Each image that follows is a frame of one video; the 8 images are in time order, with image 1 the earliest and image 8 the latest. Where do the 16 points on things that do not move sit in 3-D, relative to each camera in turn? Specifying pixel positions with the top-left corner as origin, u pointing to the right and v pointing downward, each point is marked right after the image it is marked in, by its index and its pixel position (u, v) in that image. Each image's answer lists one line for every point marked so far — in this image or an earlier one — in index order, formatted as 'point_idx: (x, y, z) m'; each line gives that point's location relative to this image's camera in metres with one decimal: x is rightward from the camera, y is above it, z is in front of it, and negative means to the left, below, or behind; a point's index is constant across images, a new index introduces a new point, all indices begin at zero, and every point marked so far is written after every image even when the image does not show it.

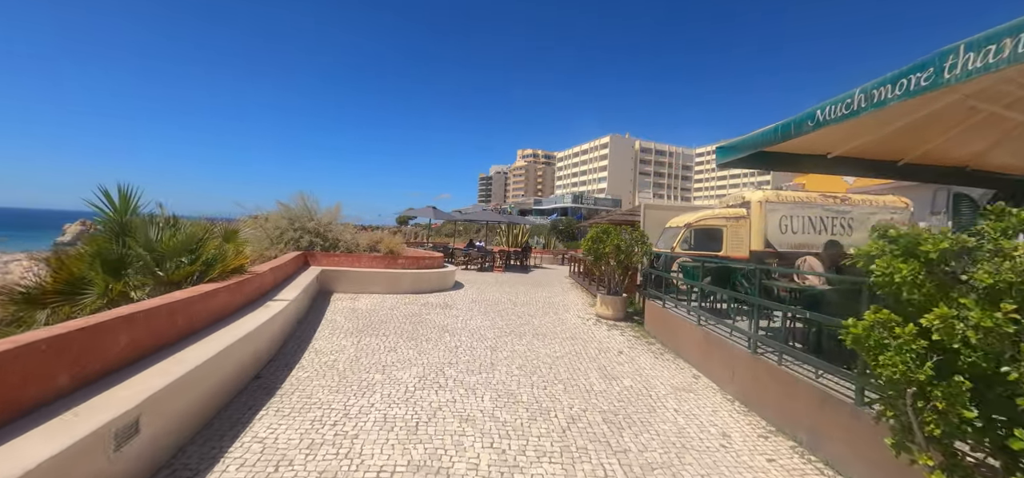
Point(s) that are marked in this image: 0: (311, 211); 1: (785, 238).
0: (-5.4, +0.8, +10.9) m
1: (+5.8, 0.0, +8.6) m
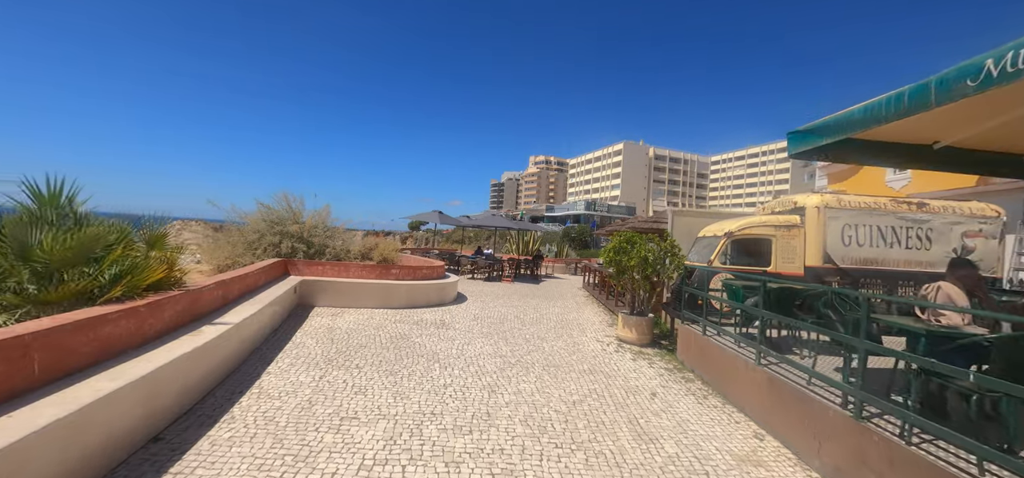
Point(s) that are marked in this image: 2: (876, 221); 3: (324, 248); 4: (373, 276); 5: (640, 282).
0: (-5.2, +0.6, +9.7) m
1: (+5.9, -0.2, +7.2) m
2: (+6.5, +0.3, +7.2) m
3: (-4.5, -0.2, +9.8) m
4: (-3.2, -0.9, +9.3) m
5: (+2.5, -0.9, +7.9) m
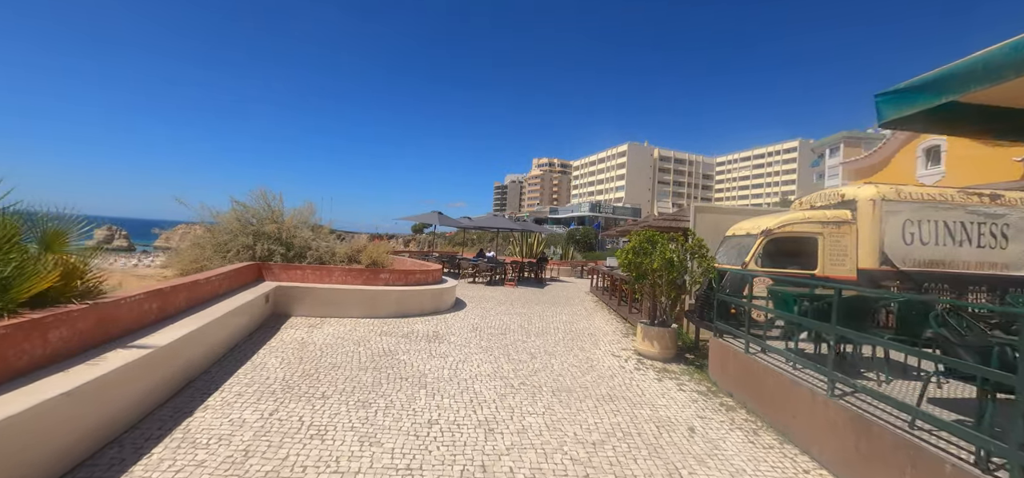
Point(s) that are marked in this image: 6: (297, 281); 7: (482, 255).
0: (-5.1, +0.6, +8.8) m
1: (+6.0, -0.2, +6.1) m
2: (+6.5, +0.4, +6.1) m
3: (-4.5, -0.3, +8.8) m
4: (-3.1, -0.9, +8.3) m
5: (+2.6, -0.8, +6.8) m
6: (-4.2, -0.9, +7.9) m
7: (-1.4, -0.7, +19.4) m
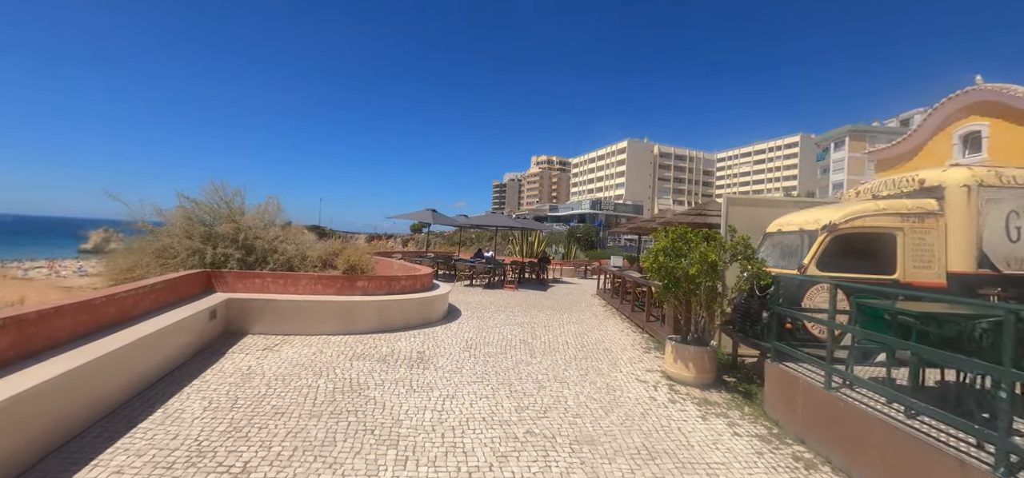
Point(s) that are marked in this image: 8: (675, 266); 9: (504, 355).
0: (-5.1, +0.6, +7.5) m
1: (+6.0, -0.1, +4.8) m
2: (+6.5, +0.4, +4.9) m
3: (-4.5, -0.3, +7.5) m
4: (-3.1, -0.9, +7.0) m
5: (+2.6, -0.8, +5.6) m
6: (-4.2, -0.9, +6.6) m
7: (-1.4, -0.7, +18.1) m
8: (+2.2, -0.4, +5.3) m
9: (-0.1, -1.8, +6.2) m
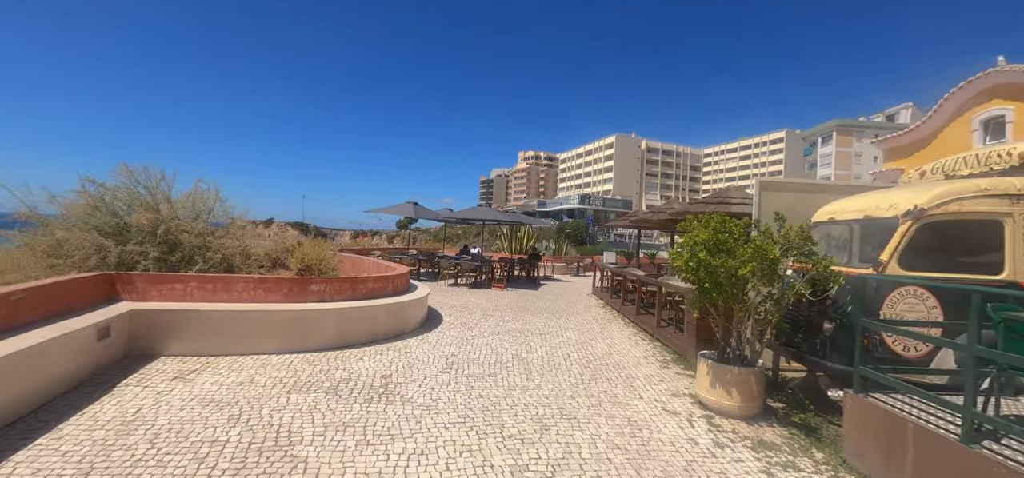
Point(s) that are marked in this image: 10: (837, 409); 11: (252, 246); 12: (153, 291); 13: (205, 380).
0: (-5.3, +0.6, +6.0) m
1: (+5.9, 0.0, +3.7) m
2: (+6.4, +0.5, +3.7) m
3: (-4.6, -0.2, +6.0) m
4: (-3.3, -0.8, +5.6) m
5: (+2.5, -0.7, +4.3) m
6: (-4.3, -0.8, +5.2) m
7: (-1.9, -0.5, +16.8) m
8: (+2.1, -0.3, +4.0) m
9: (-0.2, -1.7, +4.9) m
10: (+3.7, -2.0, +4.7) m
11: (-4.3, -0.1, +6.7) m
12: (-4.6, -0.6, +5.2) m
13: (-3.2, -1.5, +4.3) m
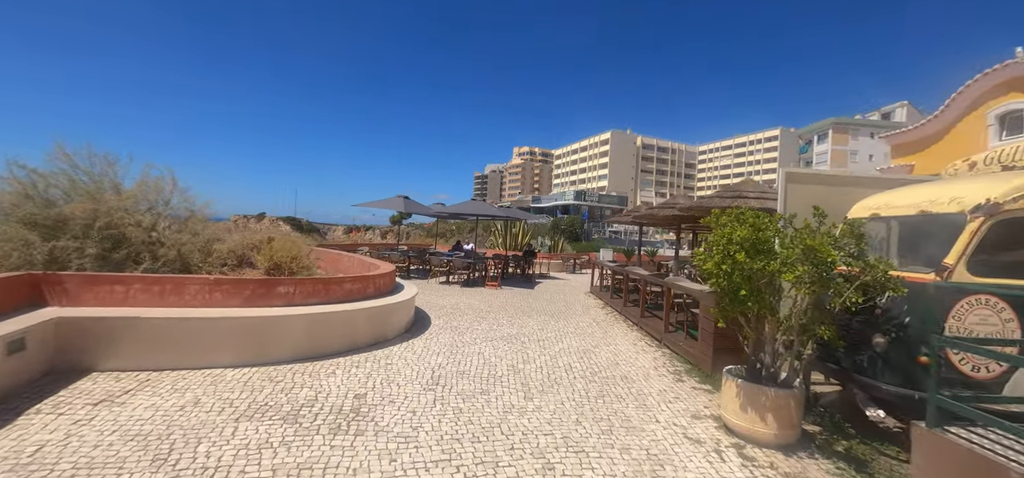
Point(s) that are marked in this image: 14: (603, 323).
0: (-5.3, +0.7, +5.2) m
1: (+5.9, 0.0, +3.1) m
2: (+6.4, +0.5, +3.1) m
3: (-4.7, -0.1, +5.3) m
4: (-3.3, -0.7, +4.9) m
5: (+2.5, -0.7, +3.7) m
6: (-4.4, -0.7, +4.4) m
7: (-2.1, -0.4, +16.1) m
8: (+2.0, -0.2, +3.4) m
9: (-0.3, -1.6, +4.2) m
10: (+3.7, -1.9, +4.0) m
11: (-4.4, 0.0, +6.0) m
12: (-4.6, -0.6, +4.4) m
13: (-3.3, -1.4, +3.6) m
14: (+1.9, -1.8, +8.7) m
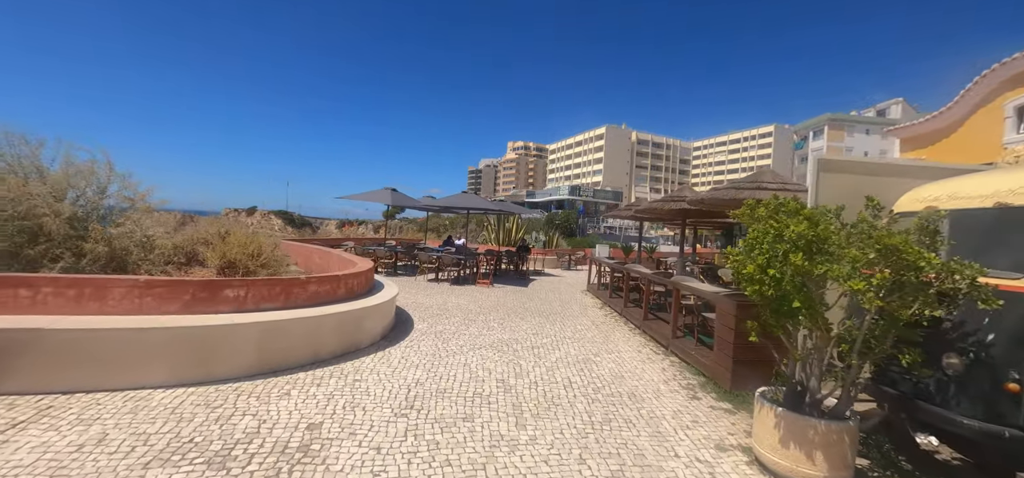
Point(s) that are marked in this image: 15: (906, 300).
0: (-5.4, +0.8, +4.4) m
1: (+5.8, 0.0, +2.4) m
2: (+6.4, +0.5, +2.5) m
3: (-4.8, -0.1, +4.5) m
4: (-3.4, -0.7, +4.1) m
5: (+2.4, -0.7, +3.0) m
6: (-4.5, -0.7, +3.6) m
7: (-2.4, -0.2, +15.3) m
8: (+2.0, -0.2, +2.7) m
9: (-0.4, -1.6, +3.5) m
10: (+3.6, -1.9, +3.4) m
11: (-4.5, +0.1, +5.2) m
12: (-4.7, -0.5, +3.6) m
13: (-3.3, -1.4, +2.8) m
14: (+1.8, -1.7, +8.0) m
15: (+2.5, -0.4, +2.8) m
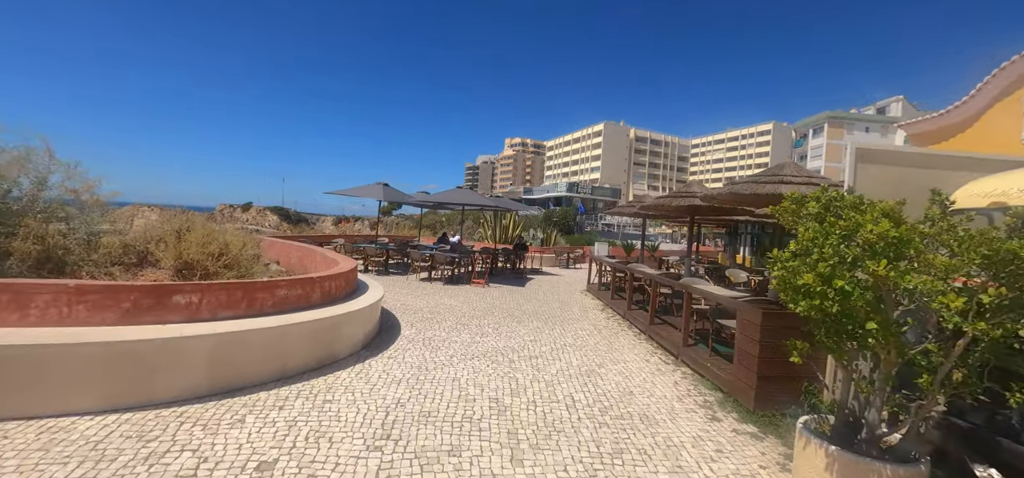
0: (-5.5, +0.8, +3.8) m
1: (+5.8, -0.1, +1.9) m
2: (+6.3, +0.5, +1.9) m
3: (-4.8, 0.0, +3.8) m
4: (-3.5, -0.7, +3.5) m
5: (+2.3, -0.7, +2.4) m
6: (-4.5, -0.7, +3.0) m
7: (-2.5, -0.1, +14.7) m
8: (+1.9, -0.2, +2.1) m
9: (-0.4, -1.6, +2.9) m
10: (+3.6, -1.9, +2.8) m
11: (-4.5, +0.1, +4.6) m
12: (-4.7, -0.5, +3.0) m
13: (-3.4, -1.4, +2.2) m
14: (+1.7, -1.7, +7.4) m
15: (+2.4, -0.4, +2.2) m
